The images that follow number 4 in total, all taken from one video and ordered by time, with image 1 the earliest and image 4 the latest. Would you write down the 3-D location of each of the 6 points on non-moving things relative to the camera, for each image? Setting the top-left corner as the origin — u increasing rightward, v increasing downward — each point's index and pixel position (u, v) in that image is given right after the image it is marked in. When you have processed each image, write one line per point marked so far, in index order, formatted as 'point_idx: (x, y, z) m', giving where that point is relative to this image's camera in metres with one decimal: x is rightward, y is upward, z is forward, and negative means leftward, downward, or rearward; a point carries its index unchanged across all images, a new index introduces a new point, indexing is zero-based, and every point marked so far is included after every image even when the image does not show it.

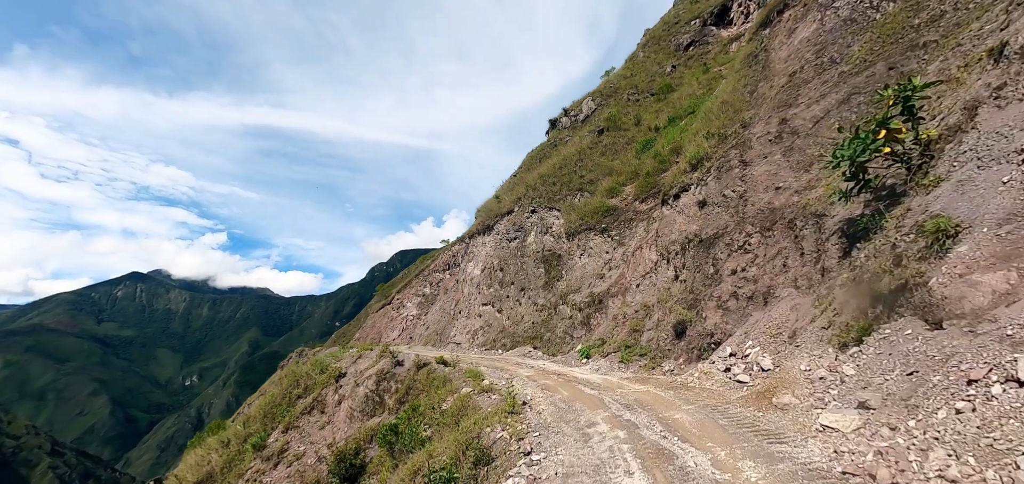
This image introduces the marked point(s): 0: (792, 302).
0: (+12.1, -2.6, +18.6) m
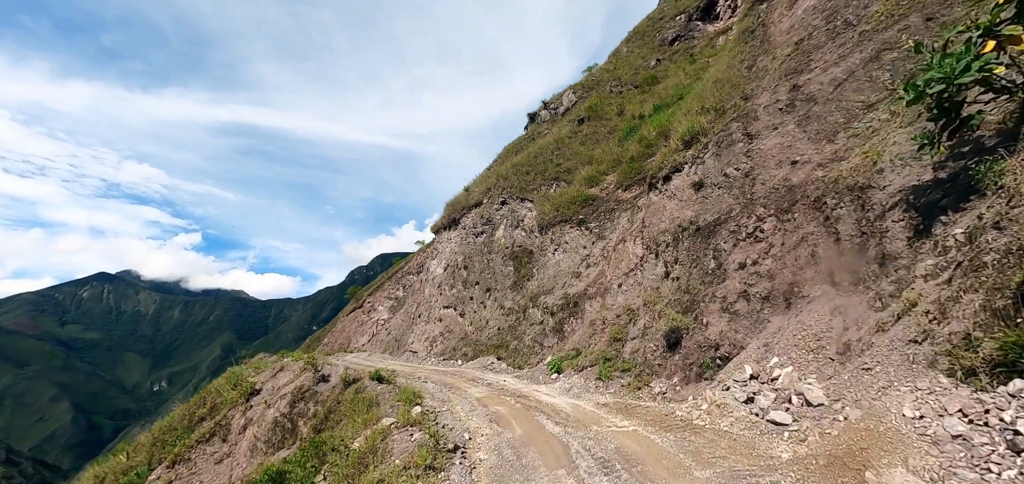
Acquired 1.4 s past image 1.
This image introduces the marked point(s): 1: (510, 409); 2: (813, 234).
0: (+10.0, -1.9, +13.5) m
1: (-0.1, -6.5, +16.9) m
2: (+11.3, +0.3, +16.2) m
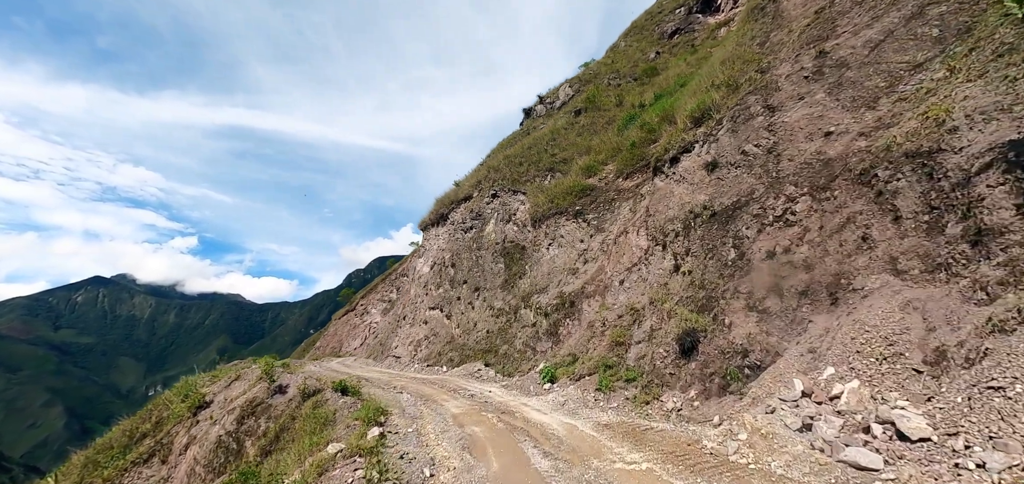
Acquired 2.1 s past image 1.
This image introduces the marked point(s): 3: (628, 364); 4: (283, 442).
0: (+9.4, -1.3, +10.5) m
1: (-0.7, -6.0, +13.7) m
2: (+10.7, +0.9, +13.2) m
3: (+4.8, -5.1, +18.1) m
4: (-9.1, -7.9, +17.2) m
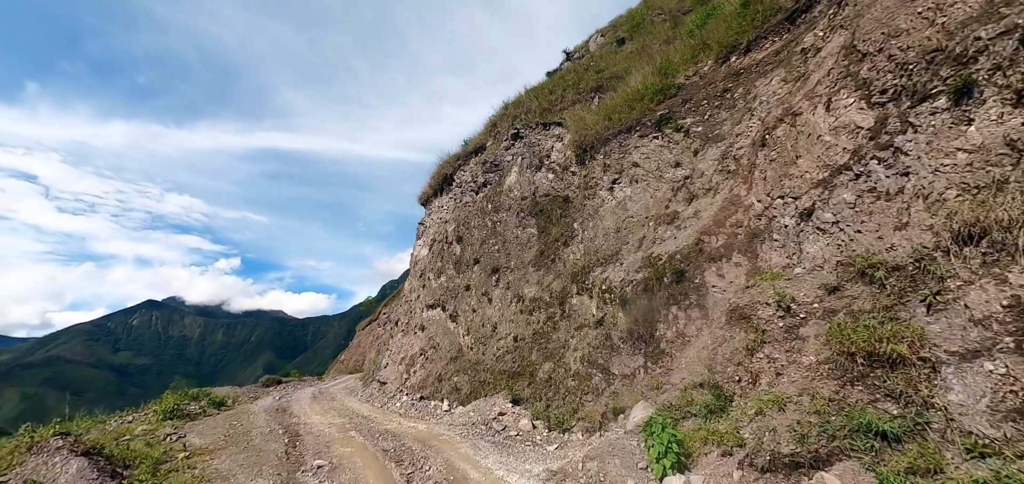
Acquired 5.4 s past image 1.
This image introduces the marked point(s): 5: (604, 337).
0: (+9.6, +1.8, -2.8) m
1: (0.0, -3.4, +1.0) m
2: (+10.9, +4.1, -0.2) m
3: (+5.7, -2.3, +5.0) m
4: (-8.1, -5.9, +5.0) m
5: (+2.8, -2.8, +13.5) m
